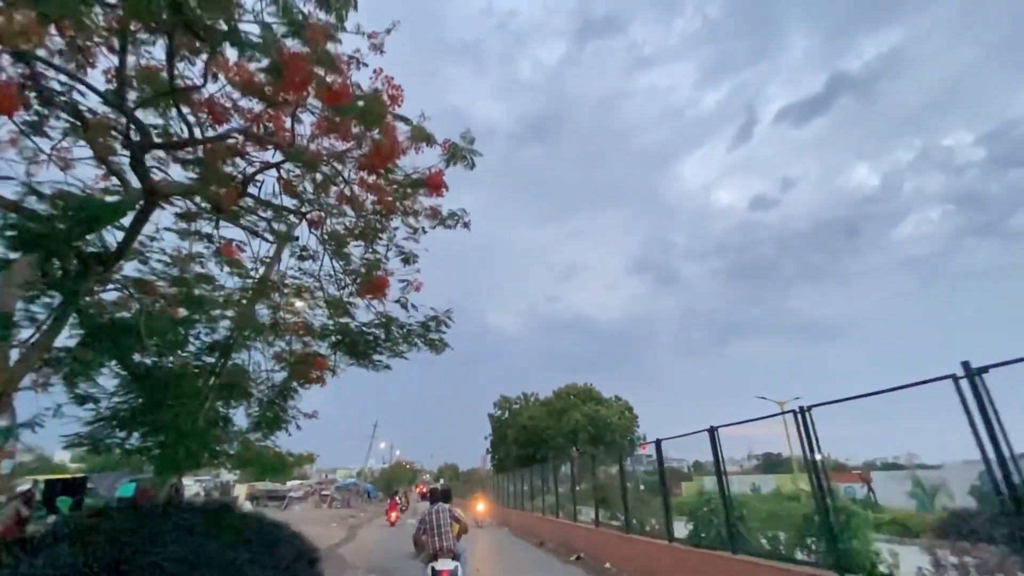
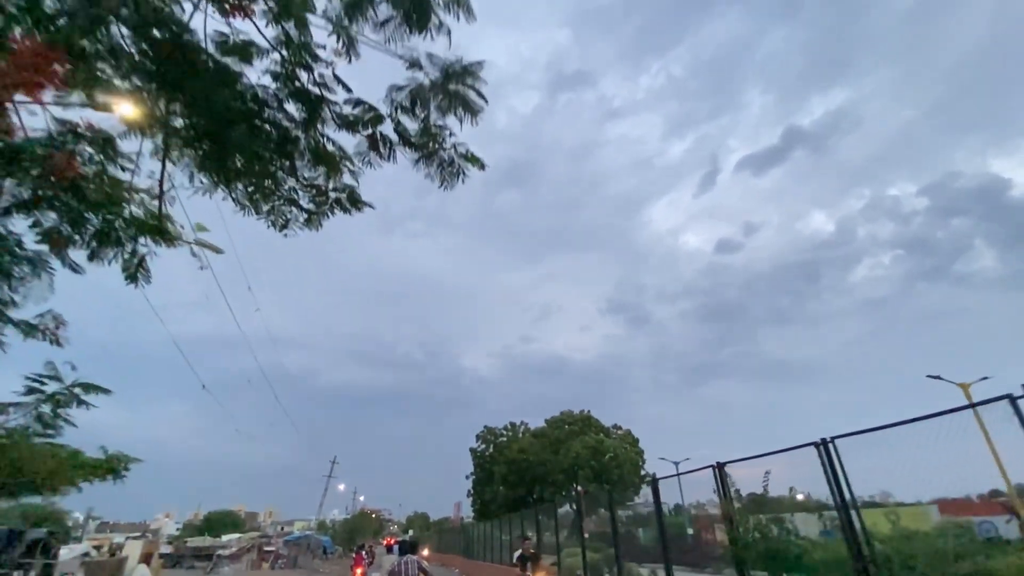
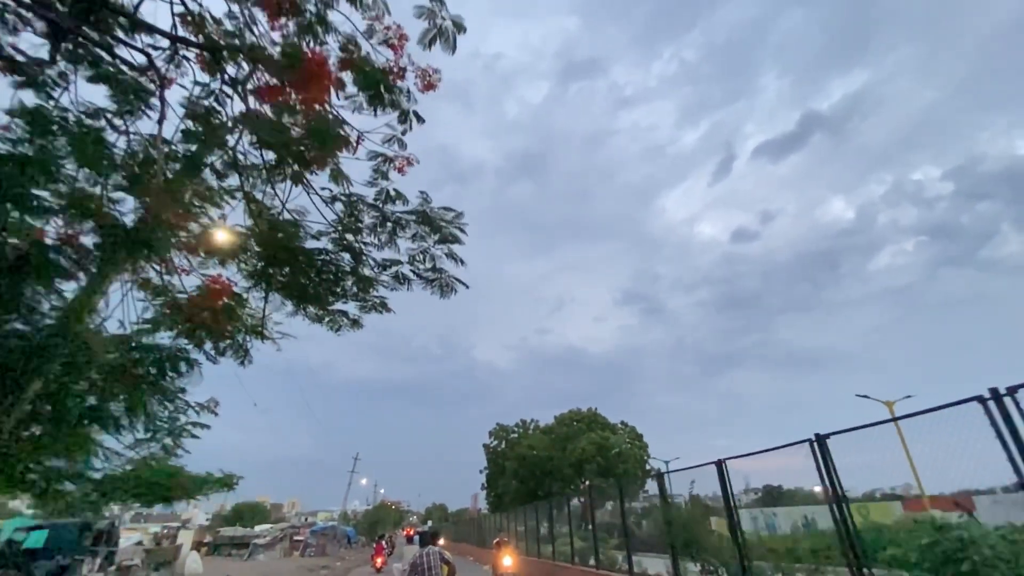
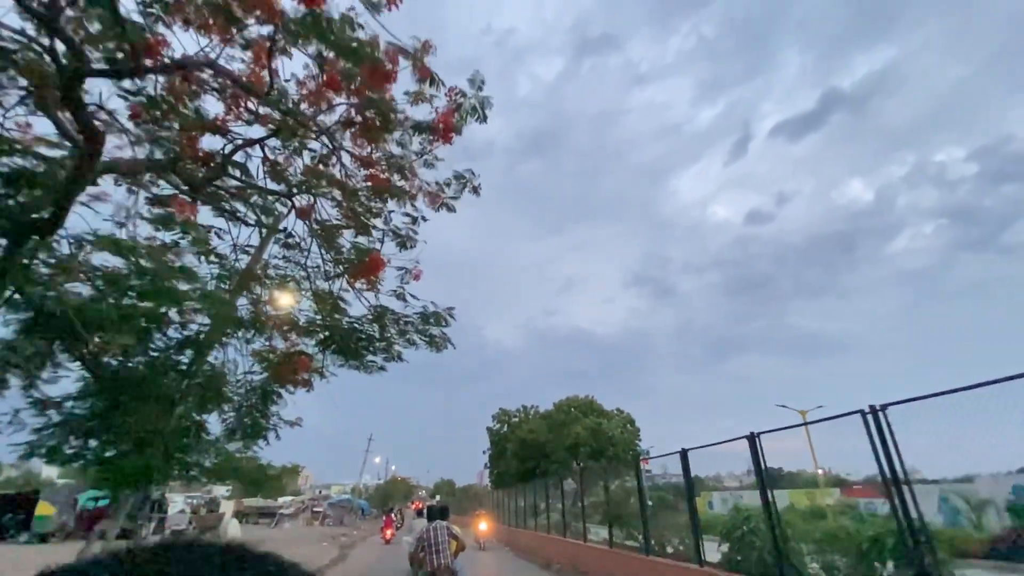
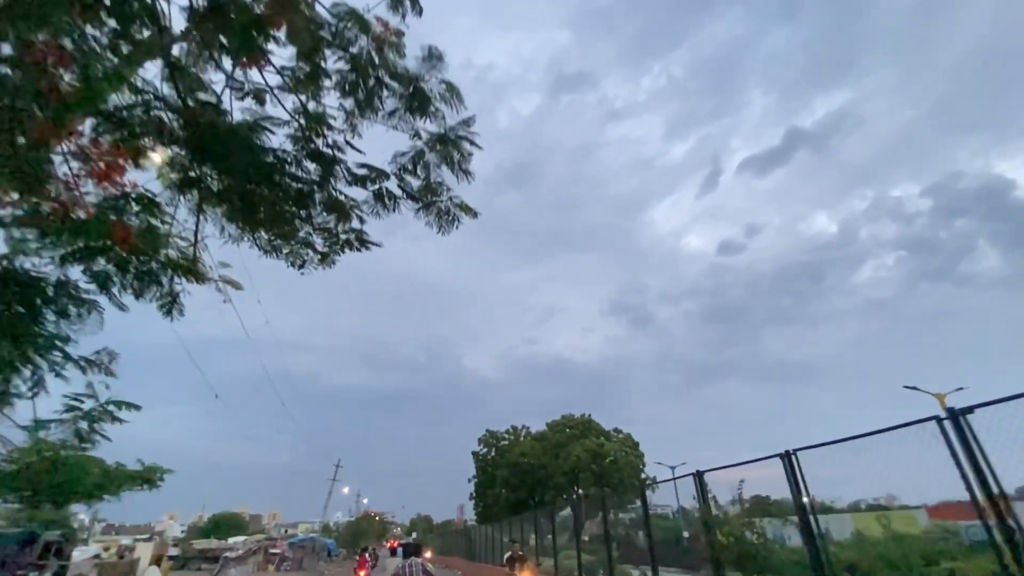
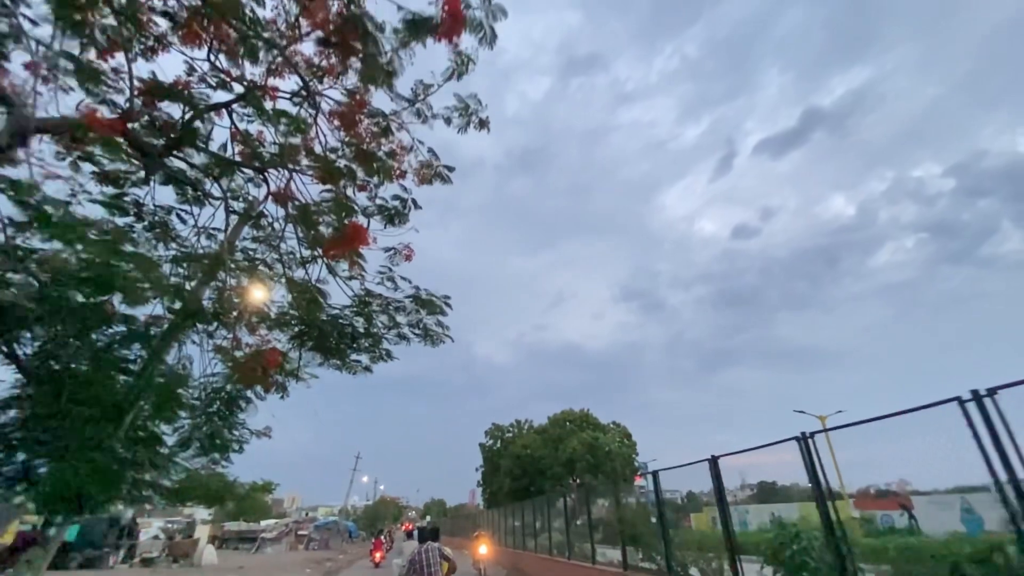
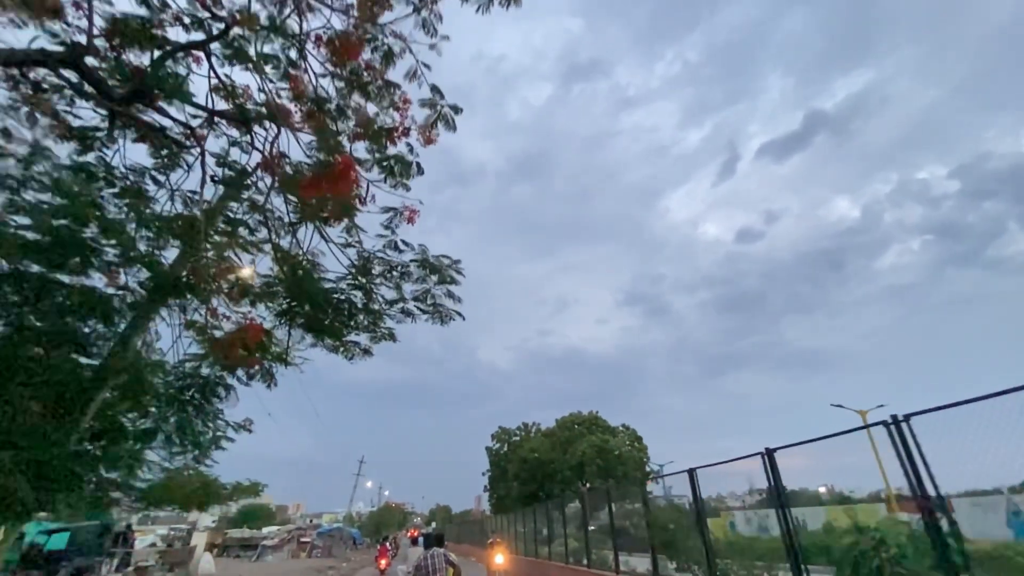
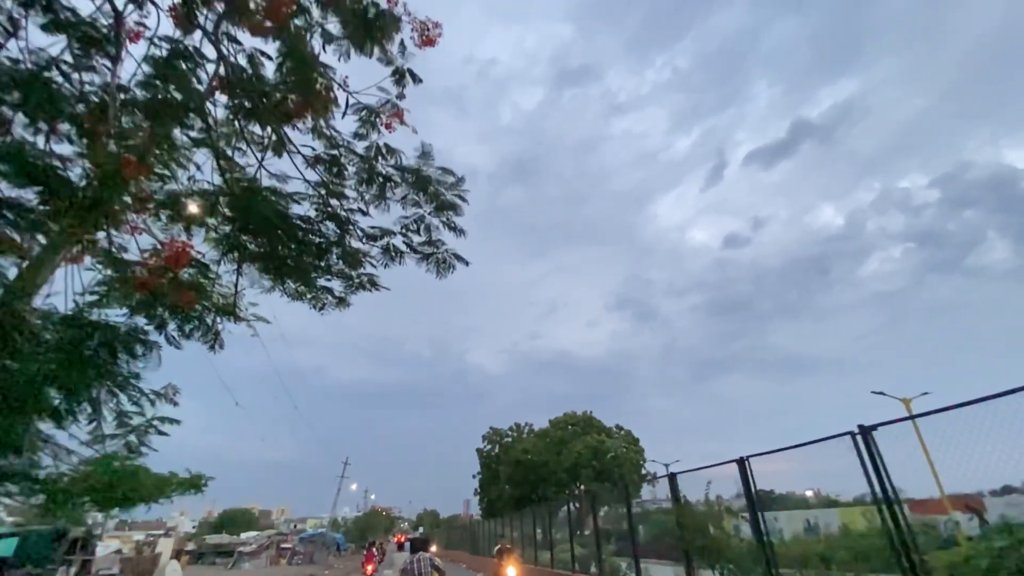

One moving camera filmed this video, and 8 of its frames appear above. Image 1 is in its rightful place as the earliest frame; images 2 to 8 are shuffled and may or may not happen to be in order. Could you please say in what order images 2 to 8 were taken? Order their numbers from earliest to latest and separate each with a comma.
4, 6, 7, 3, 8, 5, 2
